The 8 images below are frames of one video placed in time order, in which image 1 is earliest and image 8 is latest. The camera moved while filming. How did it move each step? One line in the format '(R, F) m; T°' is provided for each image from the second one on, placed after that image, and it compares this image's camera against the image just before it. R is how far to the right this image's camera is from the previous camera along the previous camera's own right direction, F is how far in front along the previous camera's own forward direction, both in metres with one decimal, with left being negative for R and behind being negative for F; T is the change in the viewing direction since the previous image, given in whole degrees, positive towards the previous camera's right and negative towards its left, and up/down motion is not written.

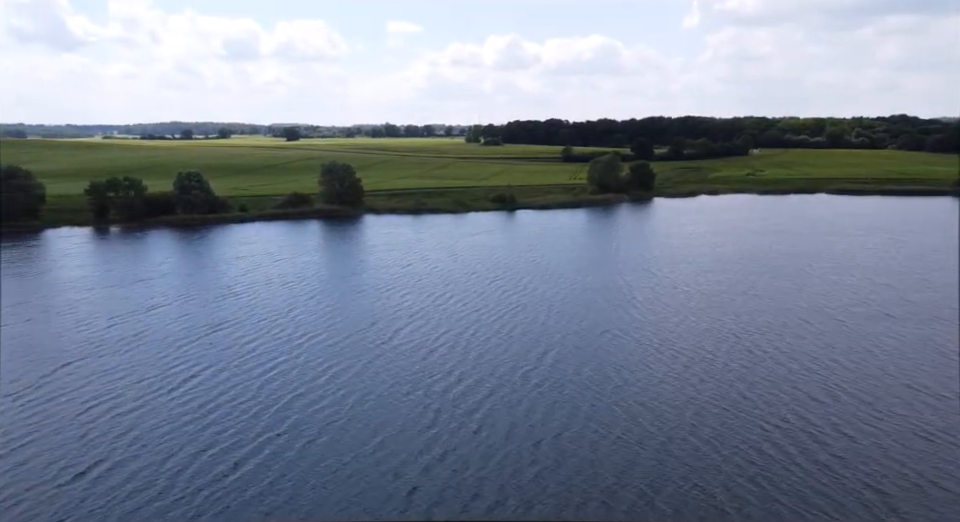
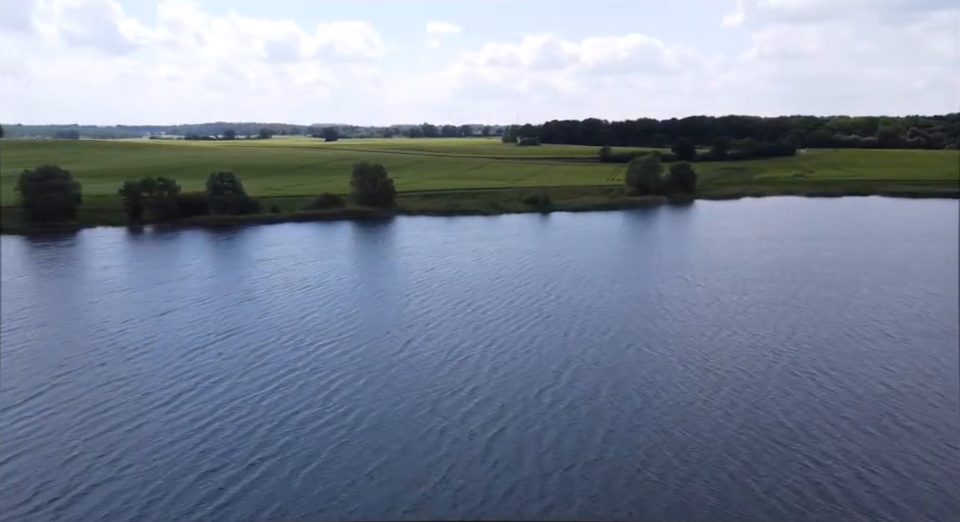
(+0.3, +0.8) m; -3°
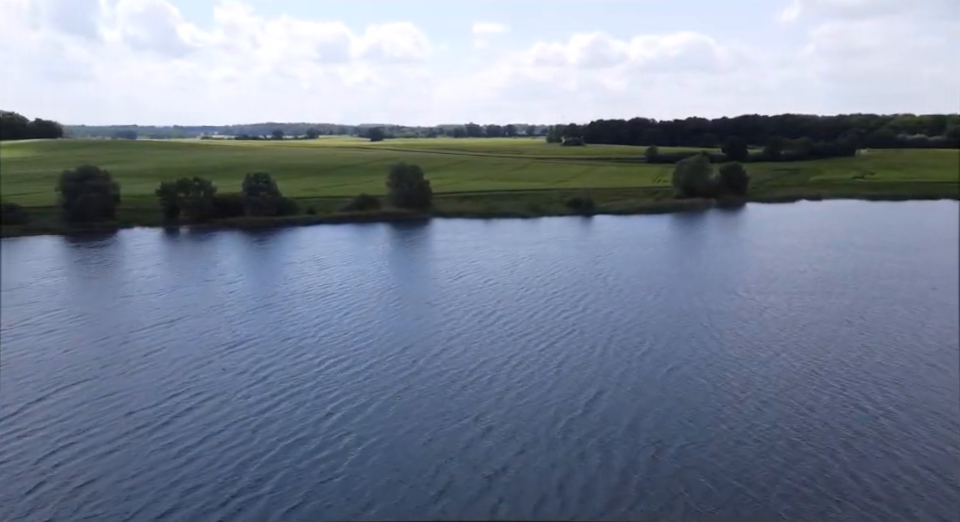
(+0.4, +1.1) m; -4°
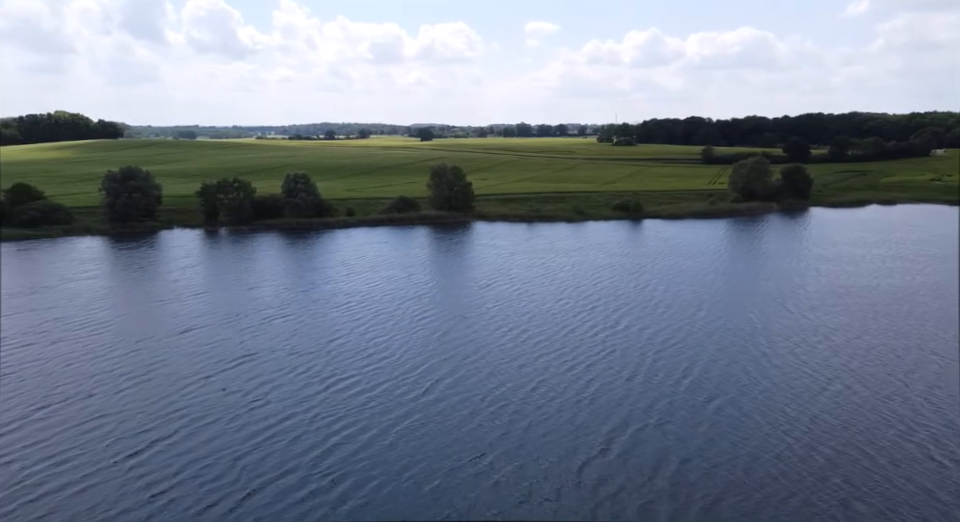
(+0.4, +1.3) m; -4°
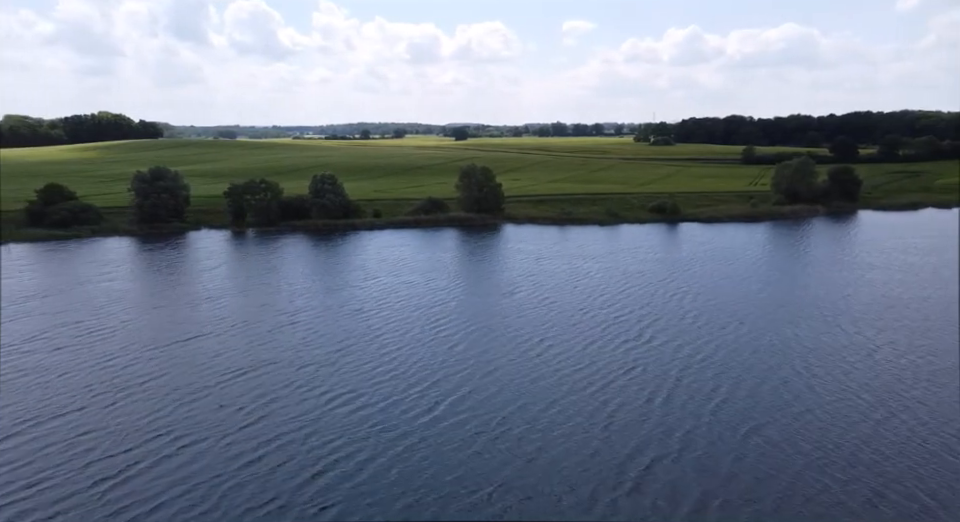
(+0.3, +0.9) m; -3°
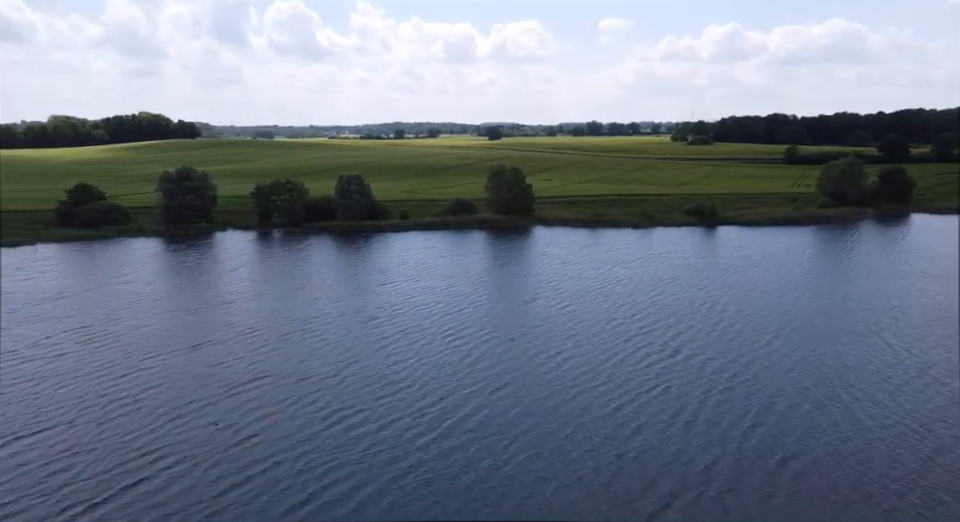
(+0.3, +0.9) m; -3°
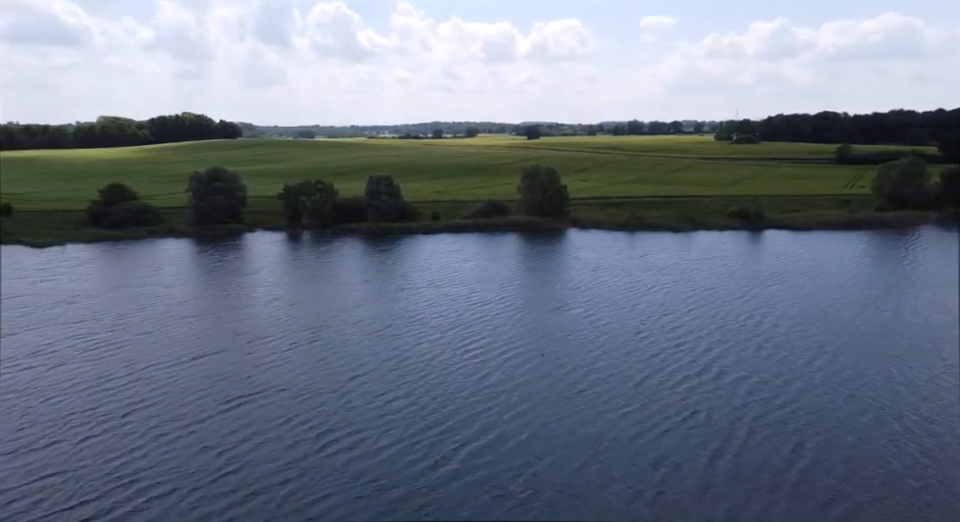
(+0.3, +1.0) m; -3°
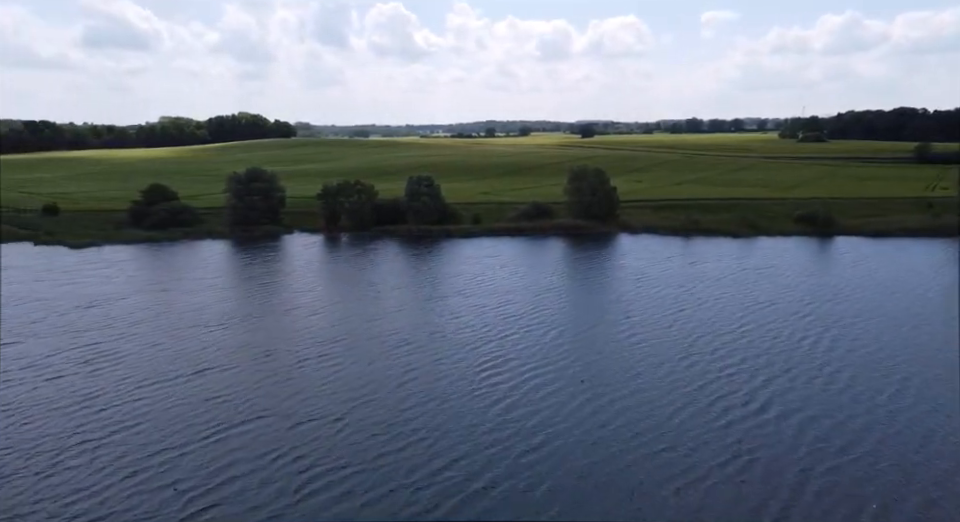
(+0.4, +1.5) m; -5°
